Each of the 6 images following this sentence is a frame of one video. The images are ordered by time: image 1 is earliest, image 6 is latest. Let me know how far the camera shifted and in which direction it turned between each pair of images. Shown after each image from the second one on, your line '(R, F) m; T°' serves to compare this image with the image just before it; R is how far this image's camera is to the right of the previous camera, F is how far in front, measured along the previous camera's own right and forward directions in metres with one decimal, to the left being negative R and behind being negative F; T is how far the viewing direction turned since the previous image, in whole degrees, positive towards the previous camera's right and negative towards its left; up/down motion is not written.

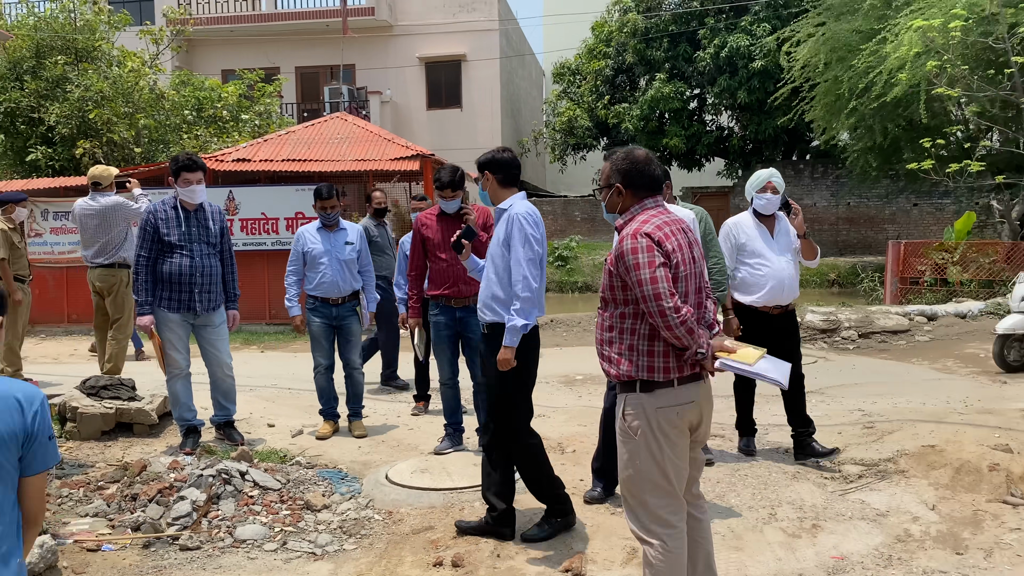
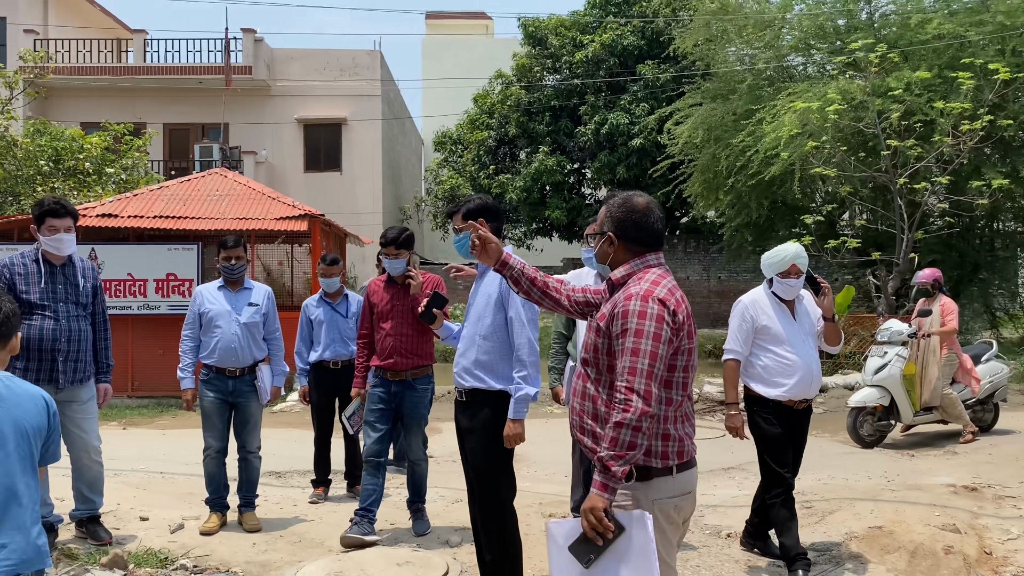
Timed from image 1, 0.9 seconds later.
(-0.3, +0.5) m; +9°
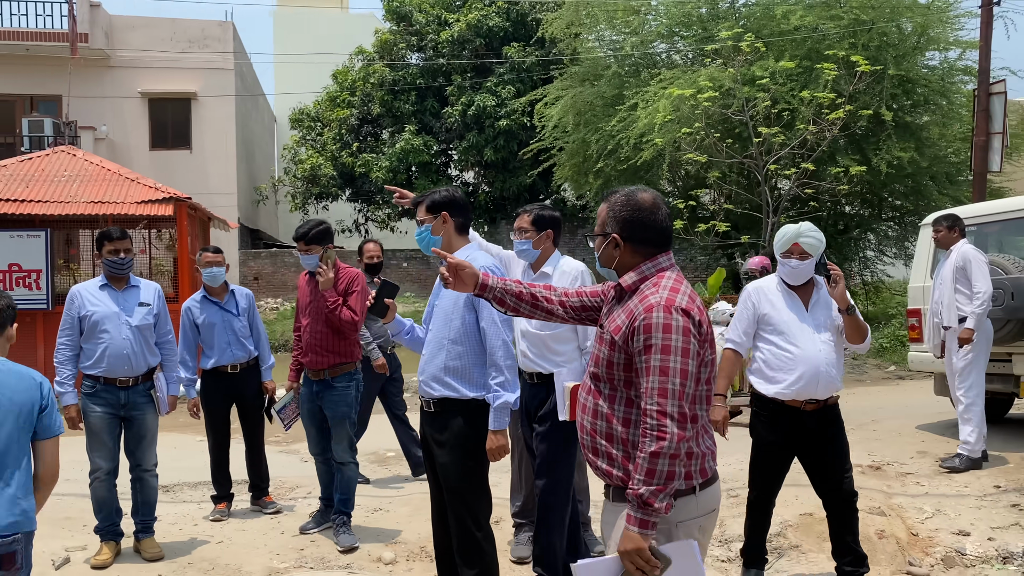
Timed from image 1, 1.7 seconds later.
(-0.4, +0.3) m; +10°
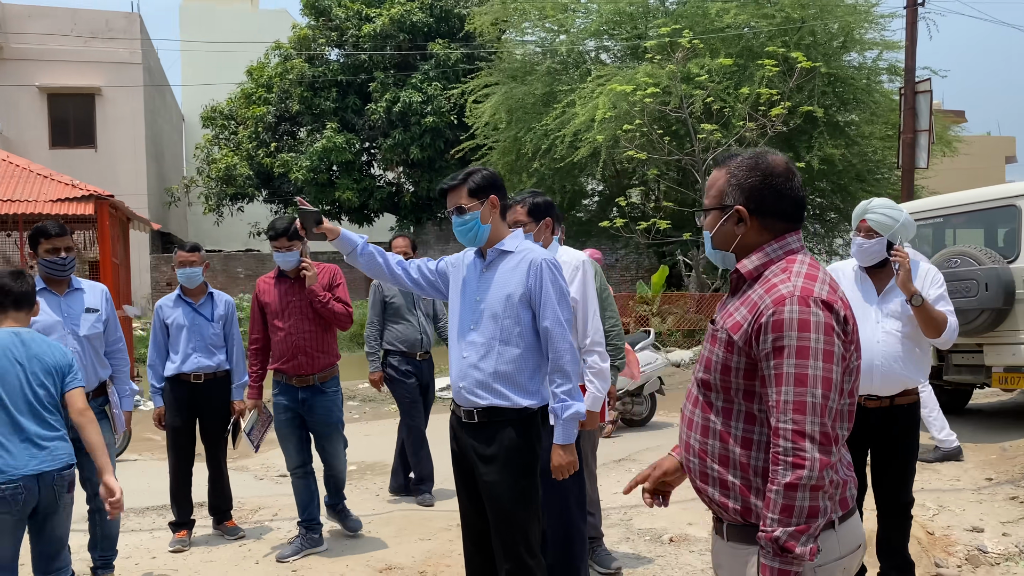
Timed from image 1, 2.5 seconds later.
(-0.4, +0.4) m; +6°
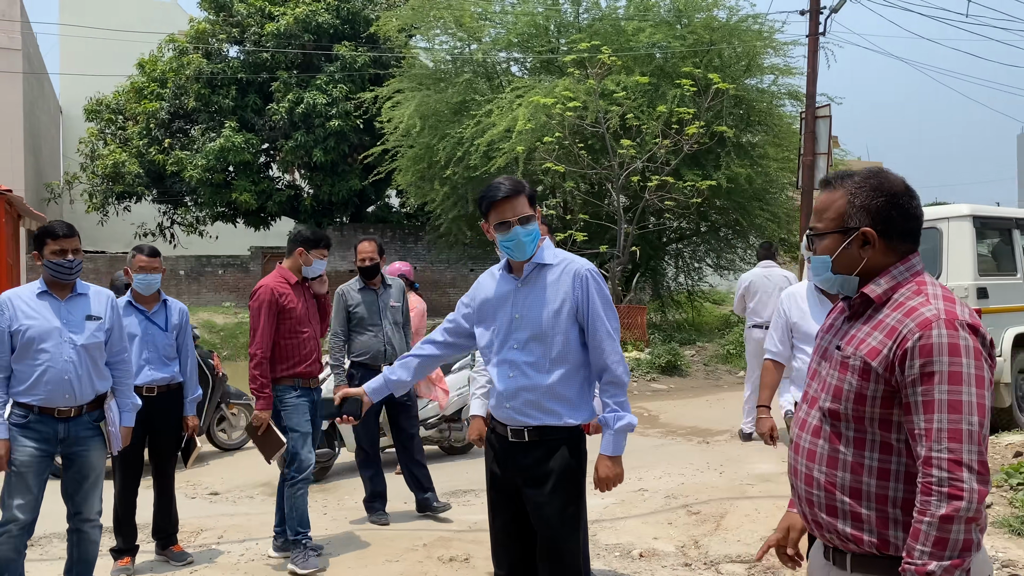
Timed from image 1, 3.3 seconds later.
(-0.5, +0.1) m; +8°
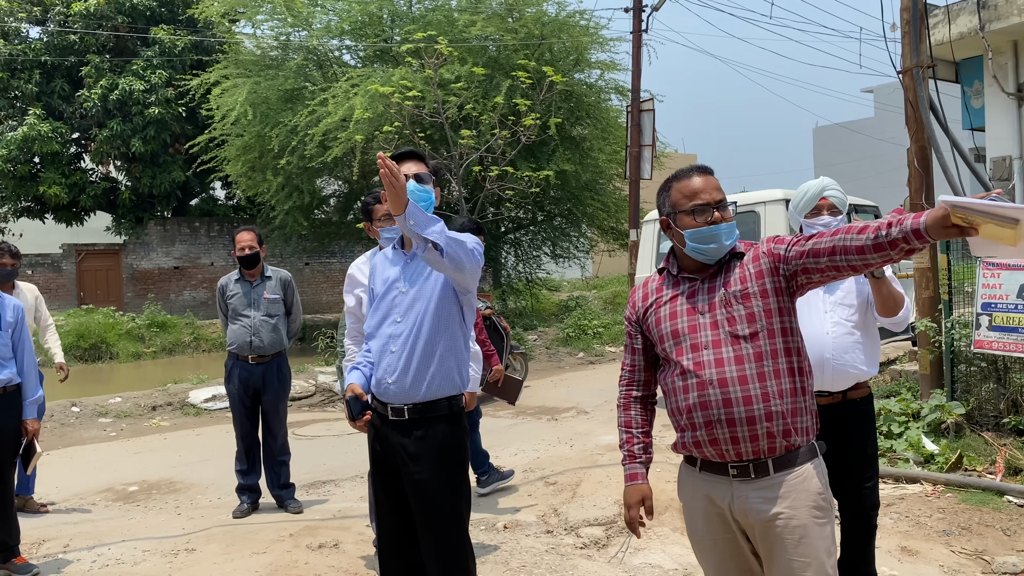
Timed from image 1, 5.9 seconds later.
(-0.2, -0.1) m; +11°
